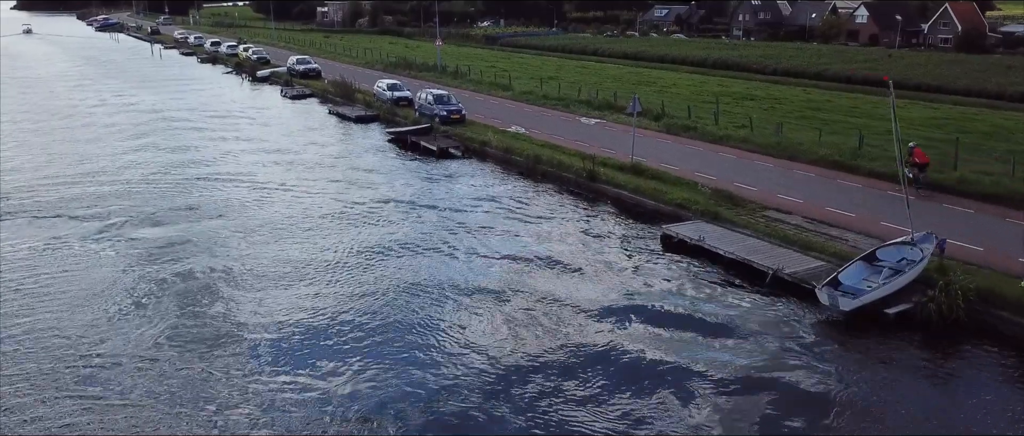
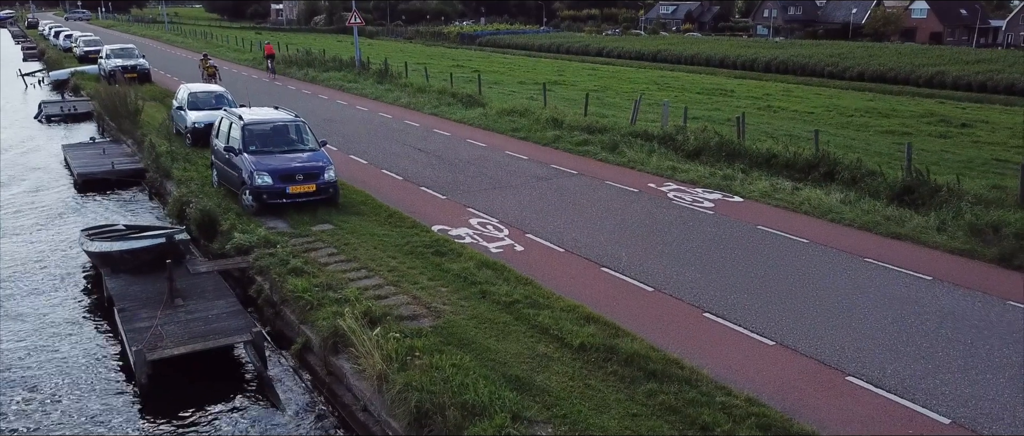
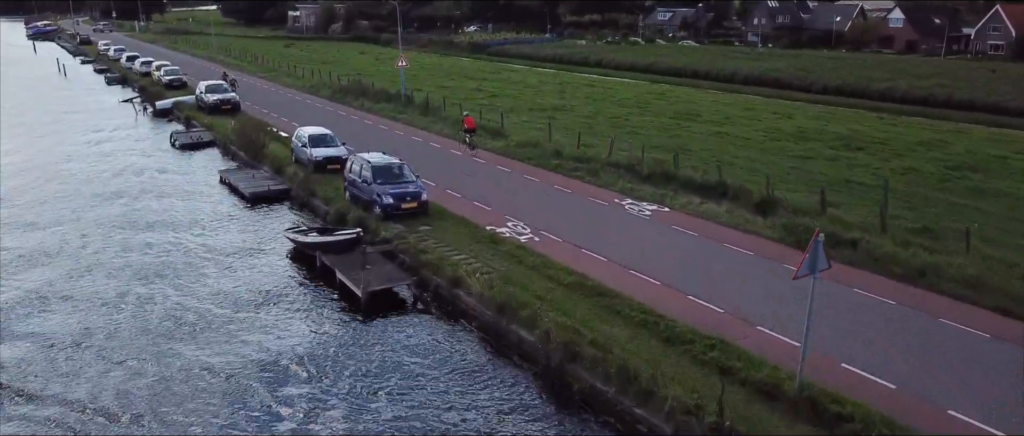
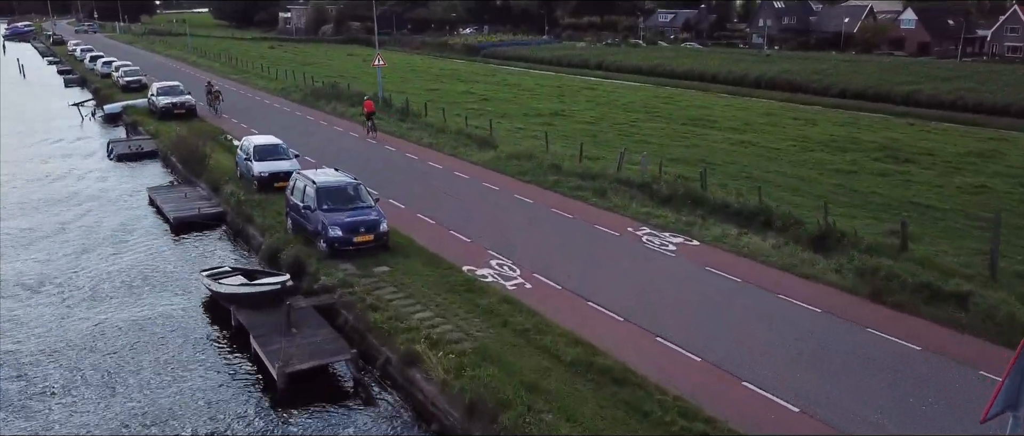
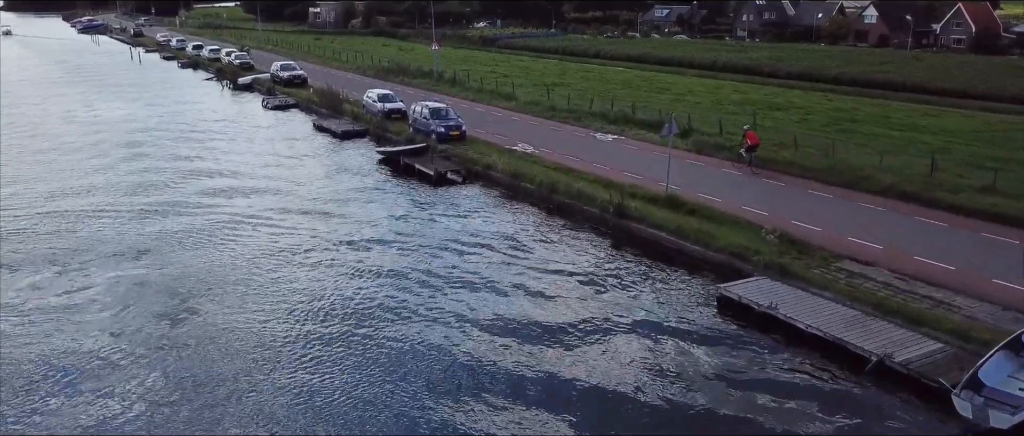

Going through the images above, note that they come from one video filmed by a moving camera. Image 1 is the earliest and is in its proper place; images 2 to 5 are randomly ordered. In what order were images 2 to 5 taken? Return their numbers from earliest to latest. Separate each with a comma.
5, 3, 4, 2
